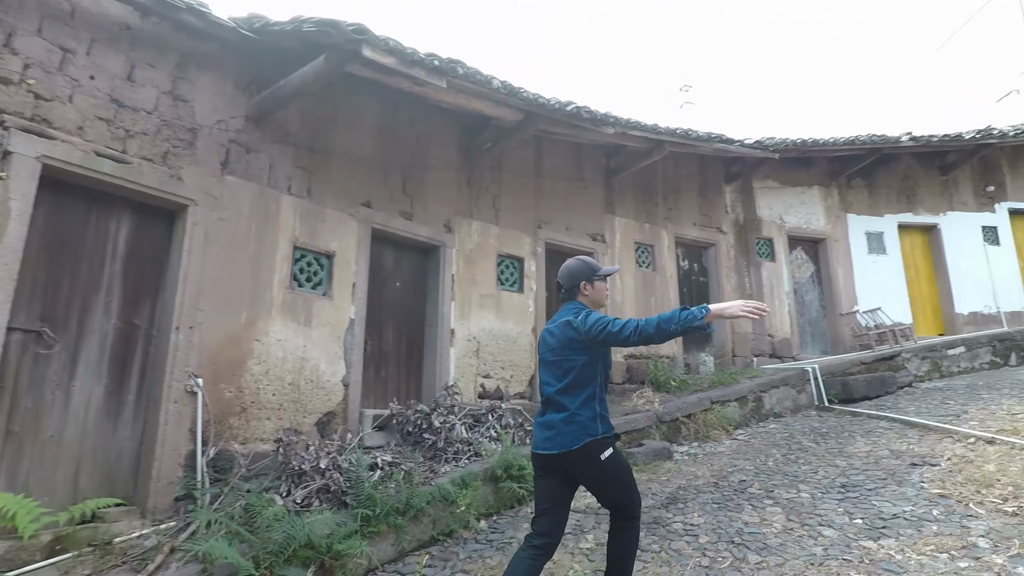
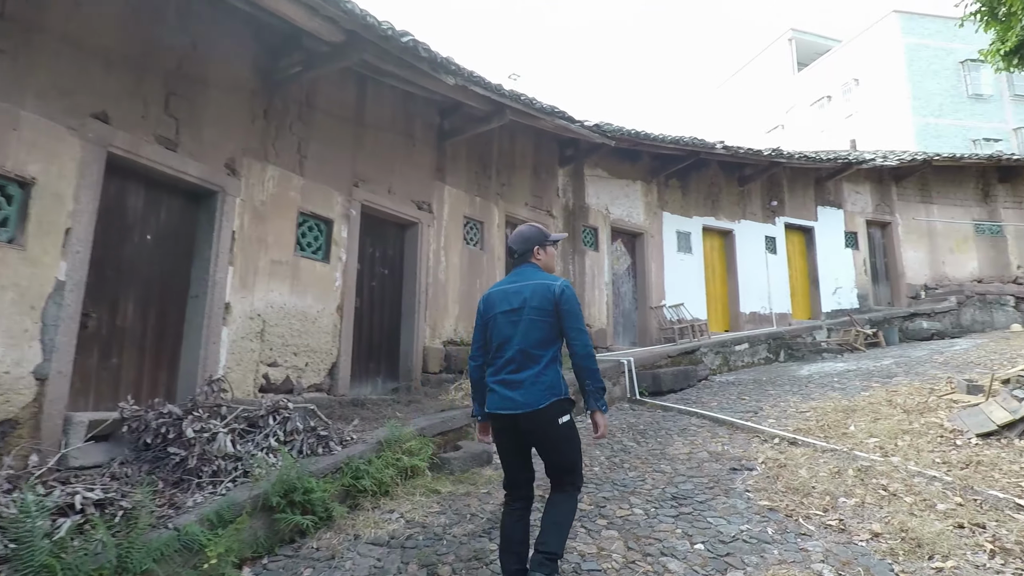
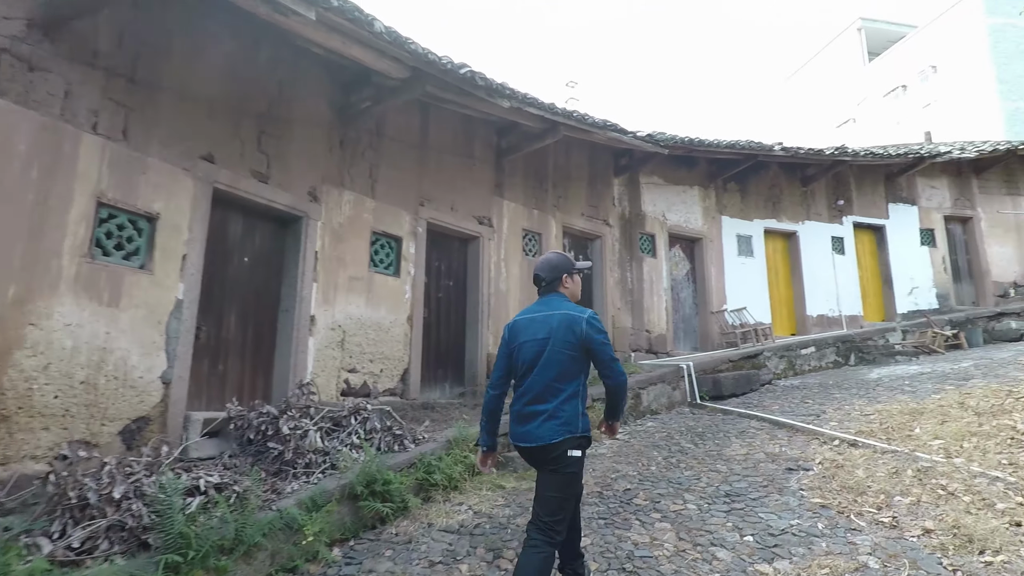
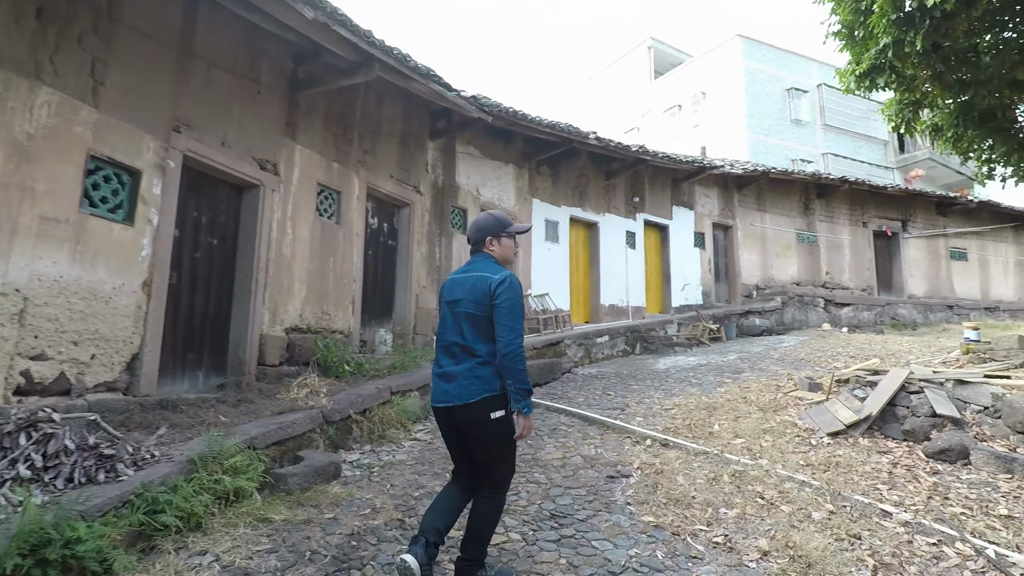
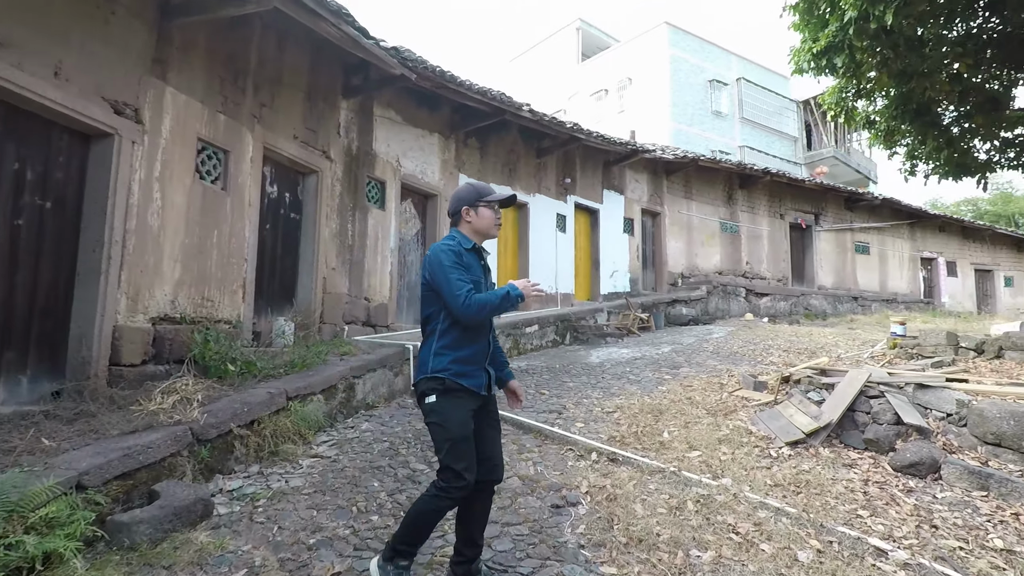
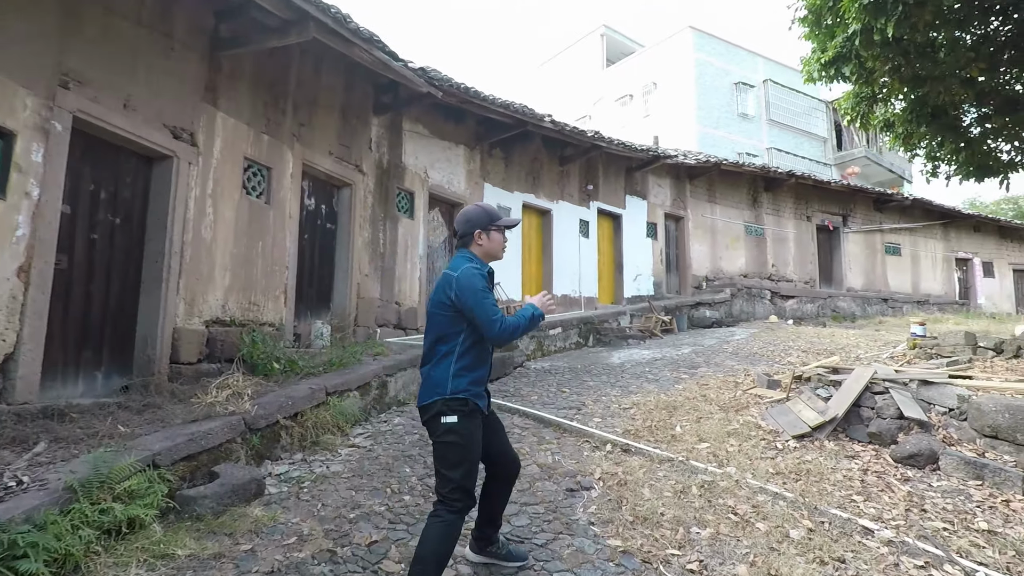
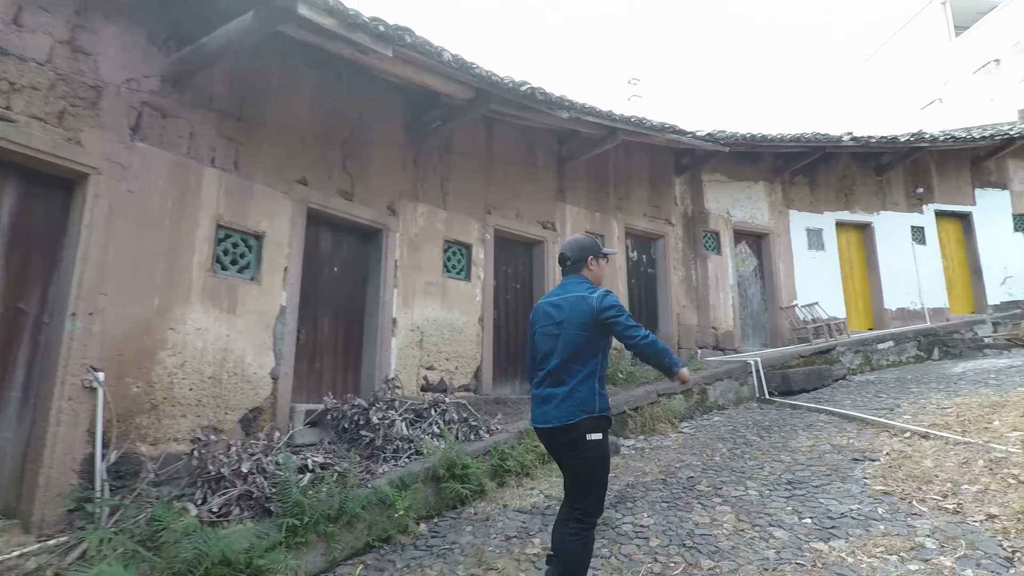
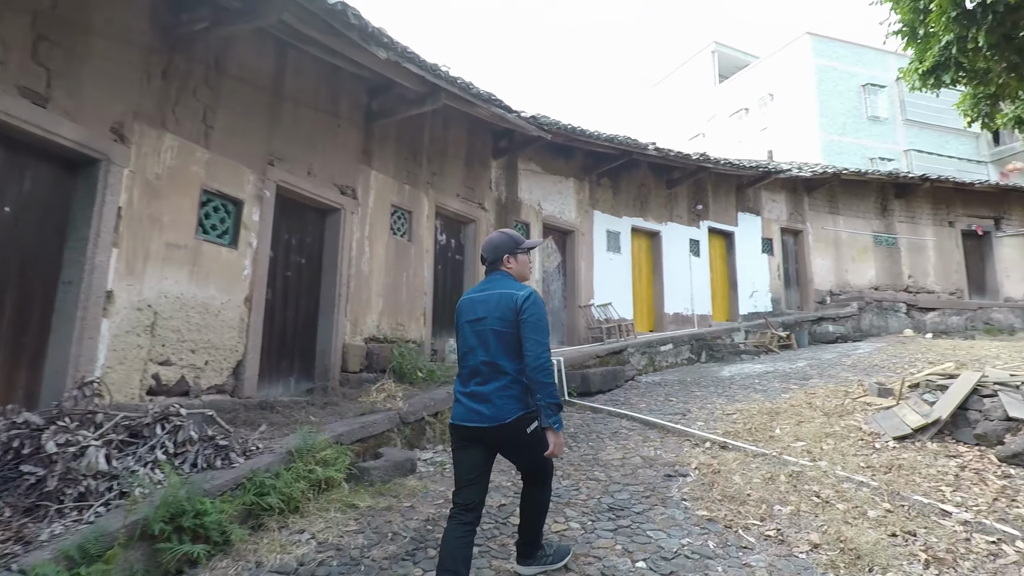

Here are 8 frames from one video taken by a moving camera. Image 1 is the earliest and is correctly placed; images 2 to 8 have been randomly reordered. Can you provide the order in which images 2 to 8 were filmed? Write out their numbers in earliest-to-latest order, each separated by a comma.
7, 3, 2, 8, 4, 6, 5
